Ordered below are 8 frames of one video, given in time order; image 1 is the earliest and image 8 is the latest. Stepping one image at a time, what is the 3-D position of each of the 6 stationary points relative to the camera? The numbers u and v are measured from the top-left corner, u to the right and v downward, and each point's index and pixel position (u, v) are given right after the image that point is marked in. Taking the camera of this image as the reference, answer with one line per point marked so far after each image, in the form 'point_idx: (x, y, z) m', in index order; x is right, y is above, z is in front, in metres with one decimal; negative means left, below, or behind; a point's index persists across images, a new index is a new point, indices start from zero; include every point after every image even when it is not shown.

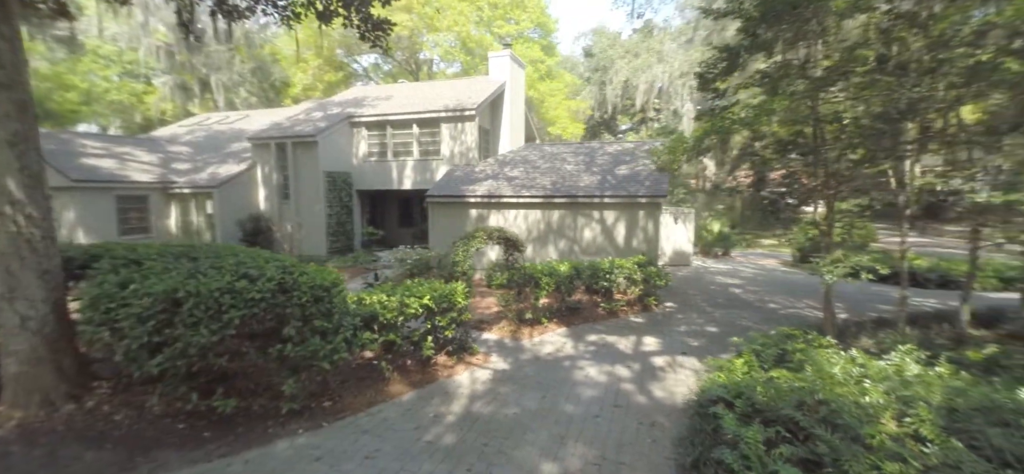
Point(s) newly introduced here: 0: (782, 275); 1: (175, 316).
0: (+7.6, -1.1, +11.9) m
1: (-2.4, -0.6, +3.0) m
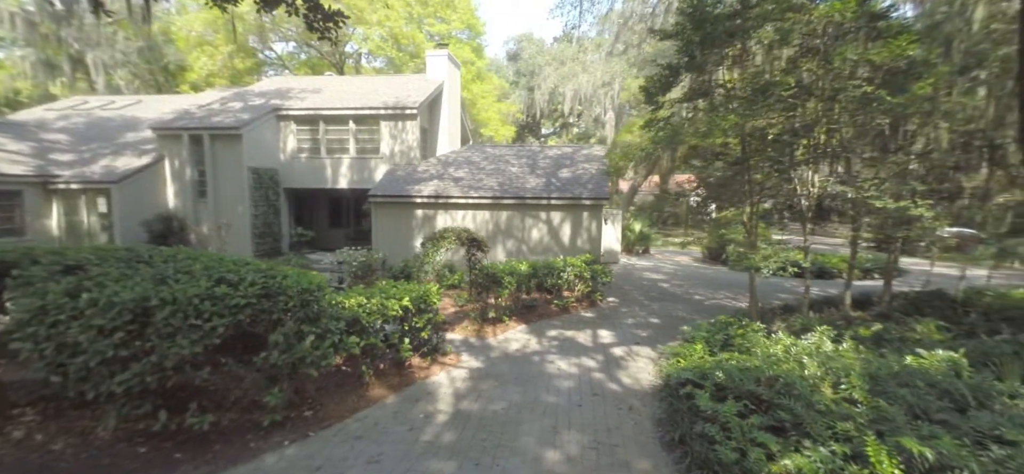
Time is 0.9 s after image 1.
0: (+5.8, -1.0, +13.3) m
1: (-2.3, -0.6, +2.7) m
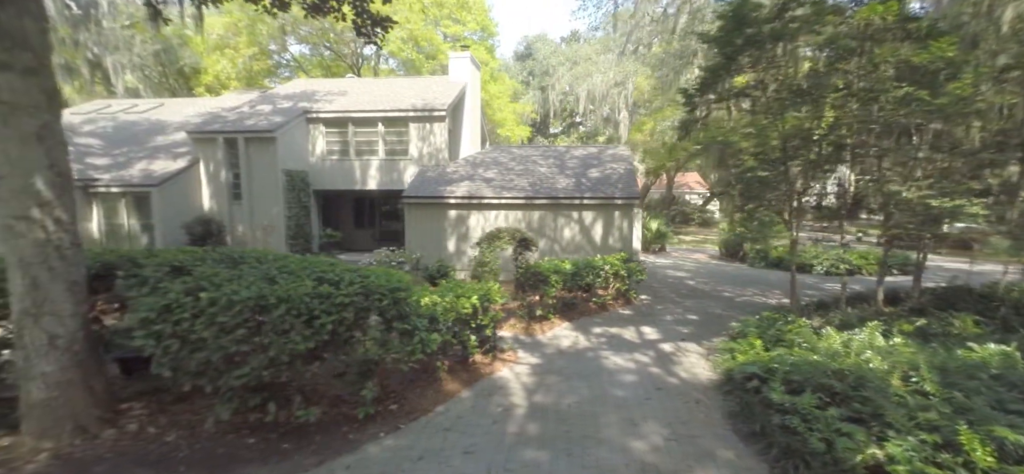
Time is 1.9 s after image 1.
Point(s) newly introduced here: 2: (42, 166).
0: (+6.5, -1.0, +13.4) m
1: (-1.7, -0.6, +2.9) m
2: (-3.1, +0.5, +2.8) m
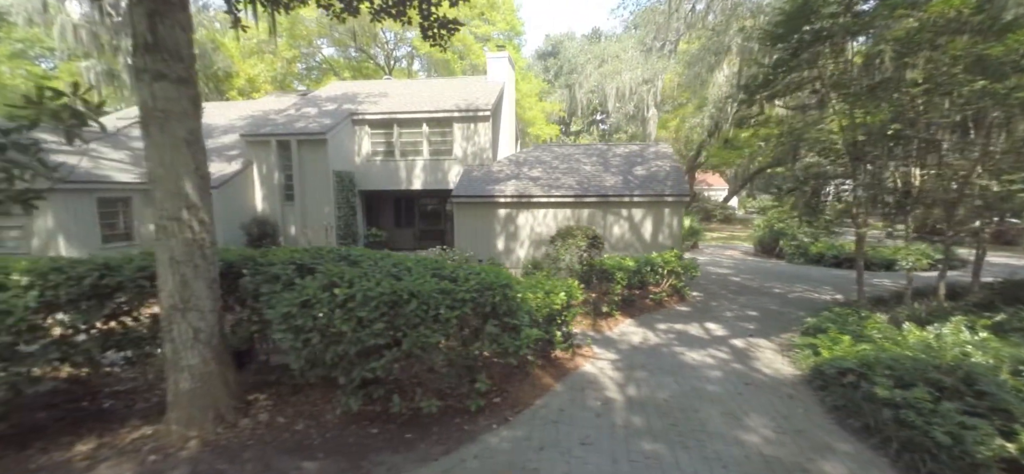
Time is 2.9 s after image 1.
0: (+7.7, -0.9, +13.3) m
1: (-0.8, -0.6, +3.0) m
2: (-2.3, +0.5, +3.0) m
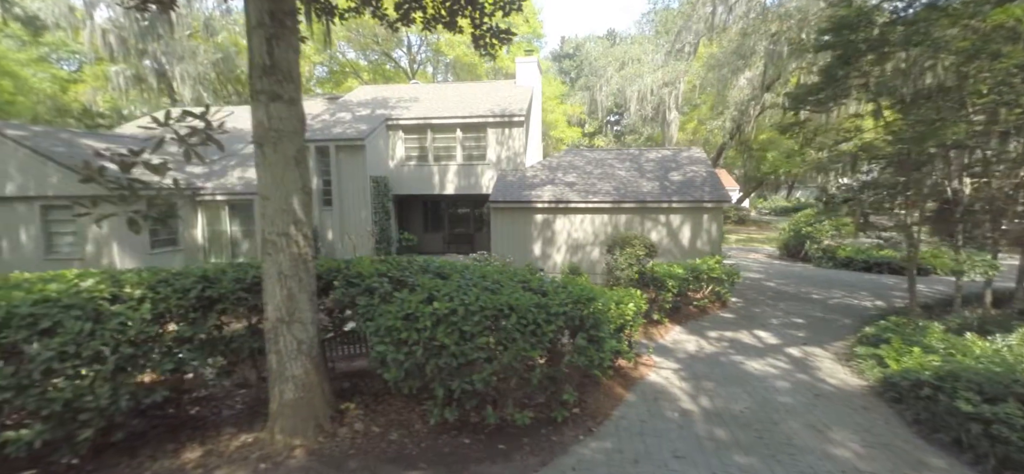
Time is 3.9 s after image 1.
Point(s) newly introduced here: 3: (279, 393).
0: (+8.5, -1.0, +13.2) m
1: (-0.1, -0.7, +3.1) m
2: (-1.6, +0.4, +3.1) m
3: (-1.7, -1.2, +3.2) m
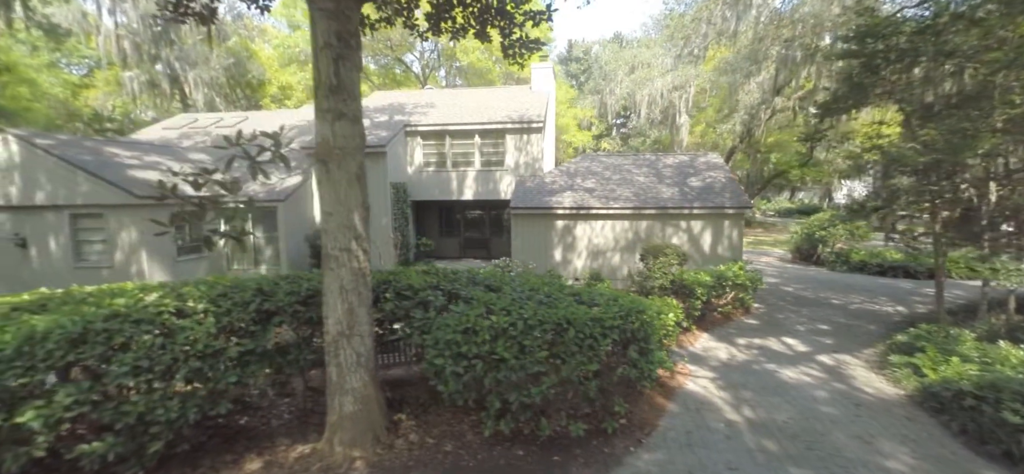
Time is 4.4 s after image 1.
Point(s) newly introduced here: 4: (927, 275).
0: (+9.0, -1.1, +13.3) m
1: (+0.3, -0.8, +3.1) m
2: (-1.1, +0.3, +3.2) m
3: (-1.3, -1.3, +3.2) m
4: (+13.0, -1.2, +13.4) m
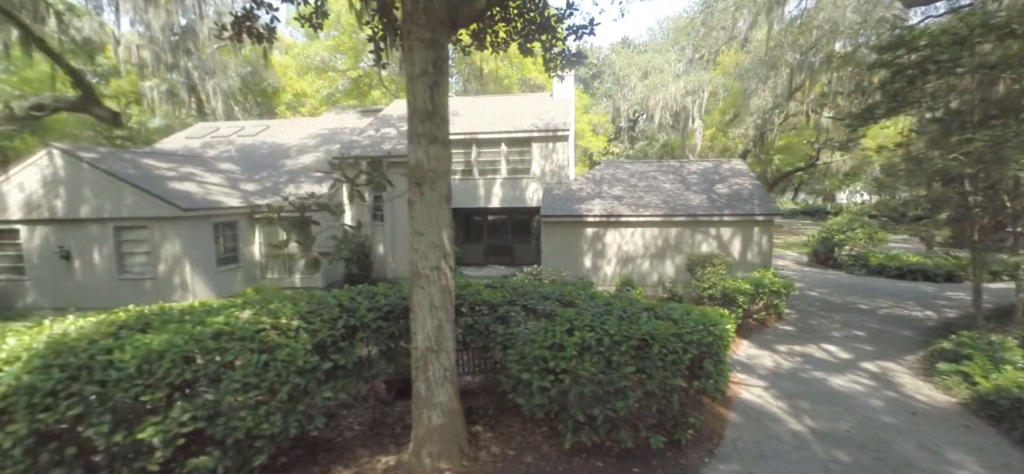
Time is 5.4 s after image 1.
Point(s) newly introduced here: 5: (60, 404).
0: (+9.7, -1.3, +13.3) m
1: (+1.0, -0.9, +3.2) m
2: (-0.5, +0.1, +3.3) m
3: (-0.7, -1.4, +3.3) m
4: (+13.7, -1.3, +13.5) m
5: (-2.7, -1.0, +2.6) m
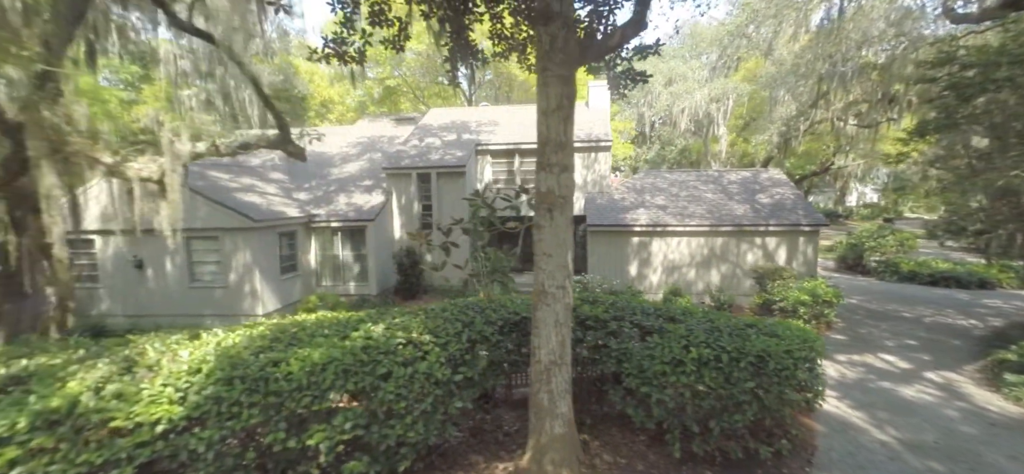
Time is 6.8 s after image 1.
0: (+10.8, -1.5, +13.4) m
1: (+2.0, -1.1, +3.4) m
2: (+0.5, -0.1, +3.5) m
3: (+0.3, -1.6, +3.6) m
4: (+14.8, -1.5, +13.5) m
5: (-1.8, -1.2, +2.8) m
